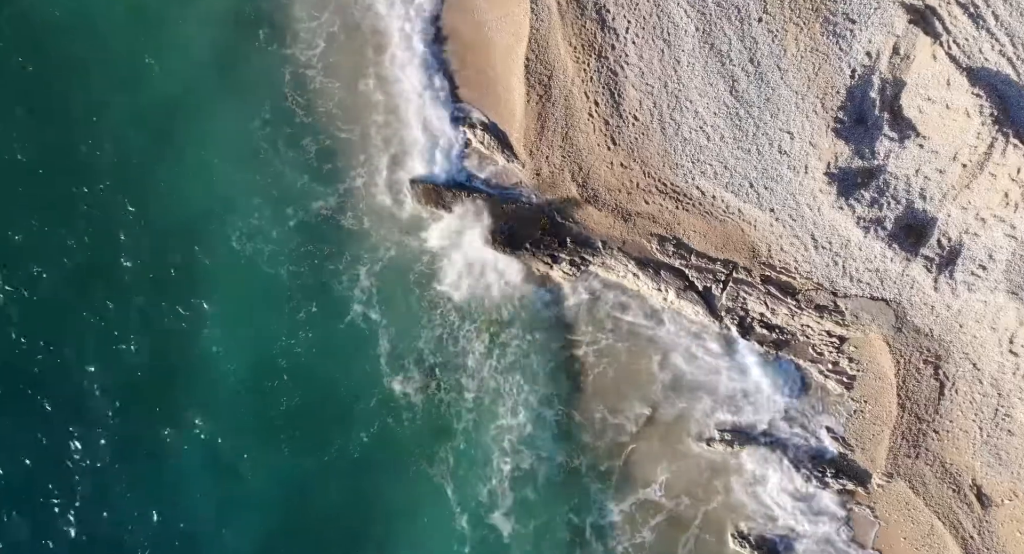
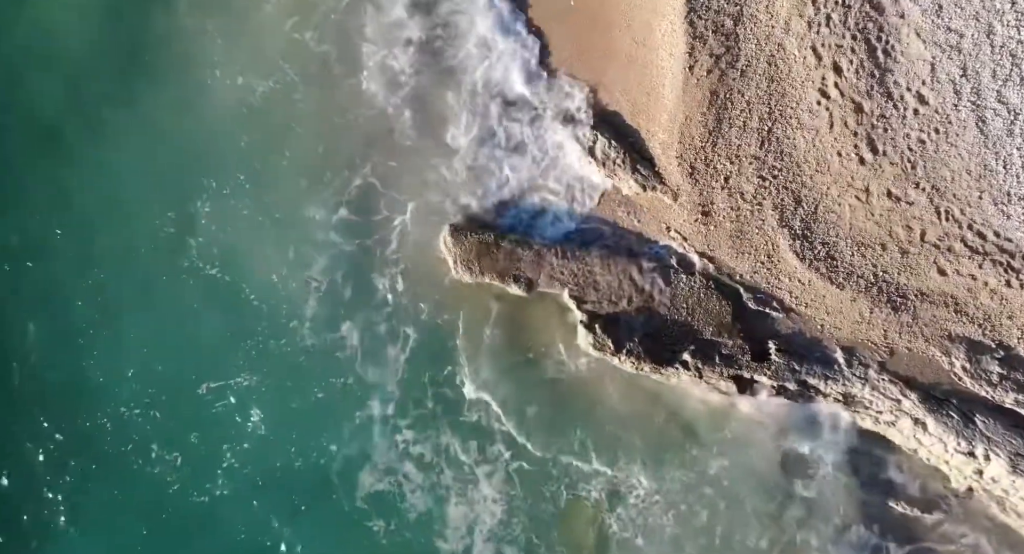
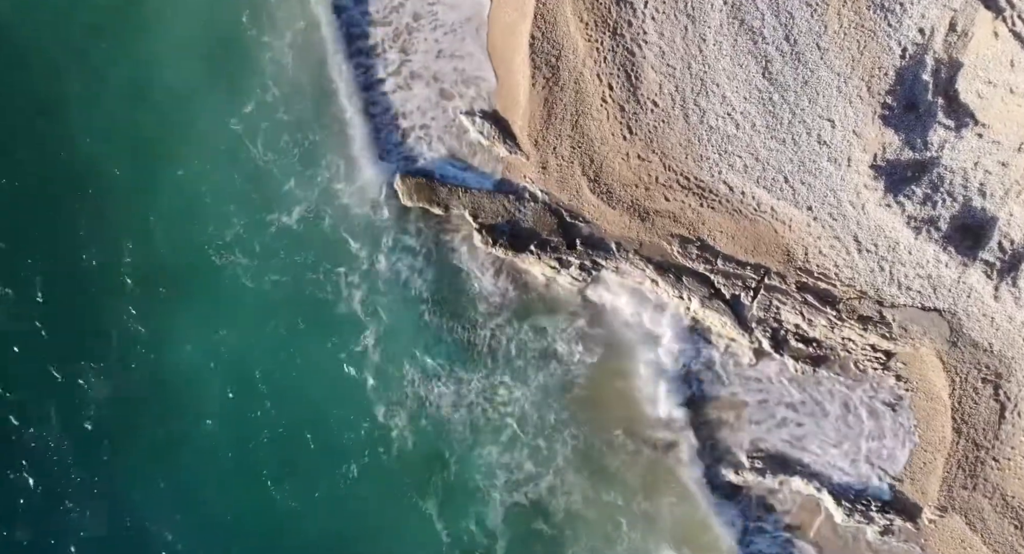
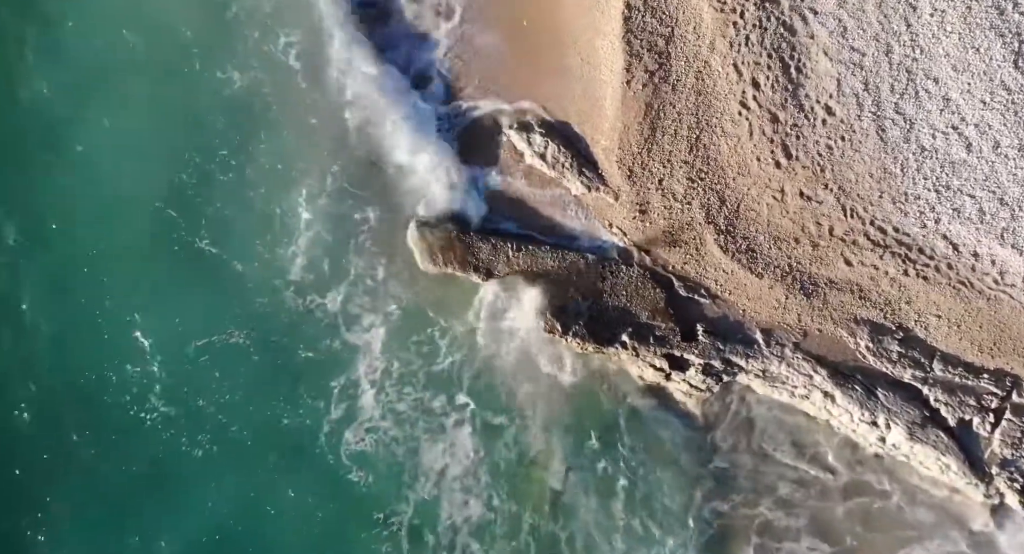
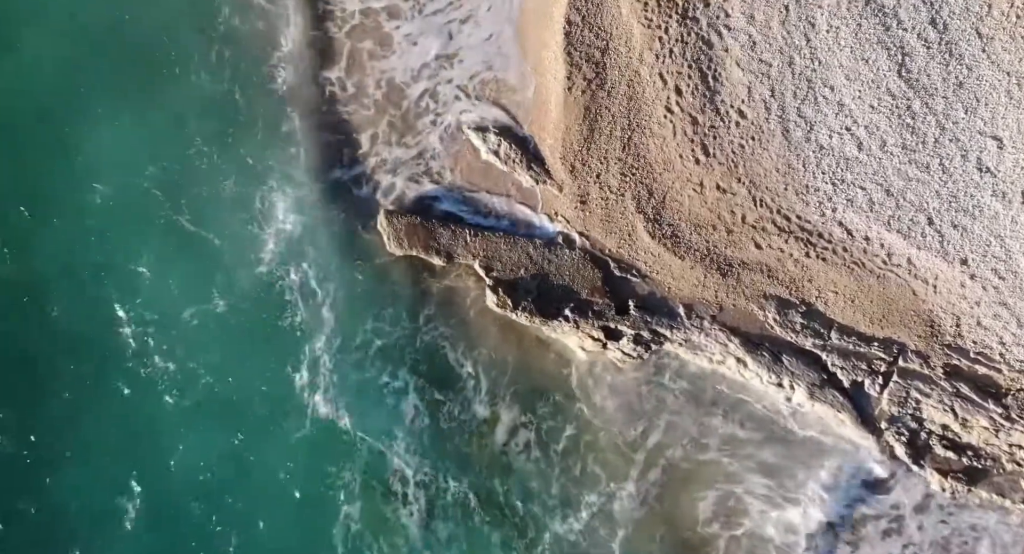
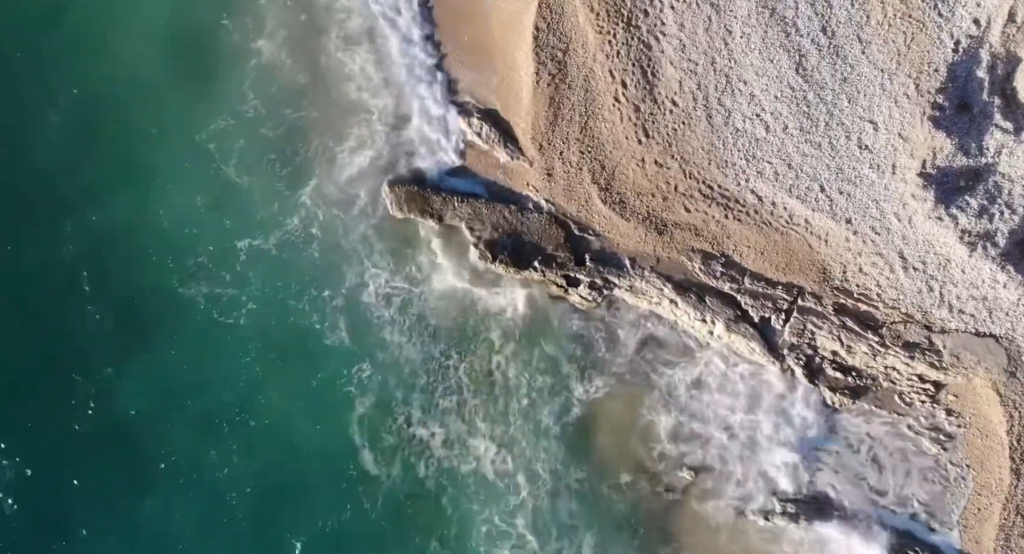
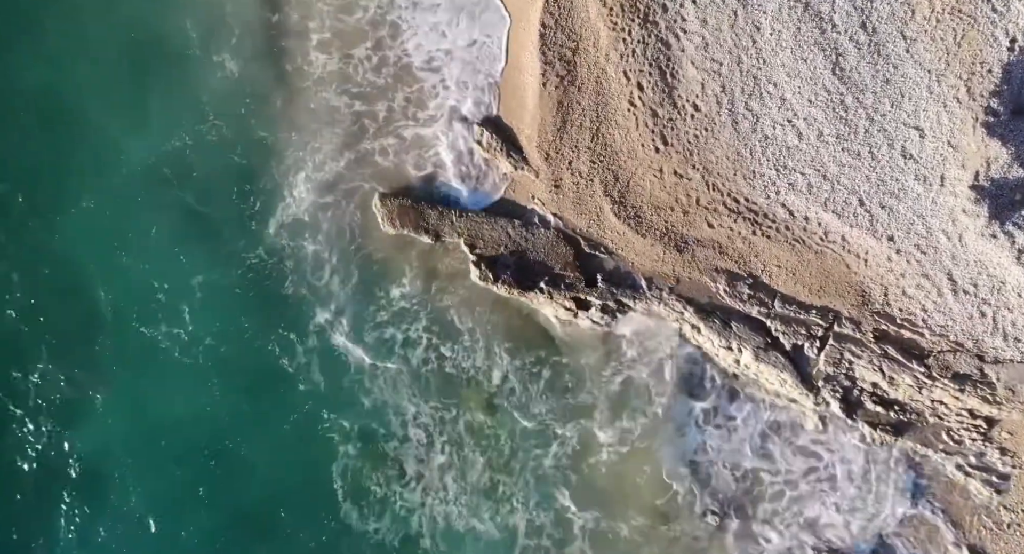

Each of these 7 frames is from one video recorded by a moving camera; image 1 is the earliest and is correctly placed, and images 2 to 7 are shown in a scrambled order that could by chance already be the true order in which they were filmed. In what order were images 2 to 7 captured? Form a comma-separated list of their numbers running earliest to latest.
3, 6, 7, 5, 4, 2
